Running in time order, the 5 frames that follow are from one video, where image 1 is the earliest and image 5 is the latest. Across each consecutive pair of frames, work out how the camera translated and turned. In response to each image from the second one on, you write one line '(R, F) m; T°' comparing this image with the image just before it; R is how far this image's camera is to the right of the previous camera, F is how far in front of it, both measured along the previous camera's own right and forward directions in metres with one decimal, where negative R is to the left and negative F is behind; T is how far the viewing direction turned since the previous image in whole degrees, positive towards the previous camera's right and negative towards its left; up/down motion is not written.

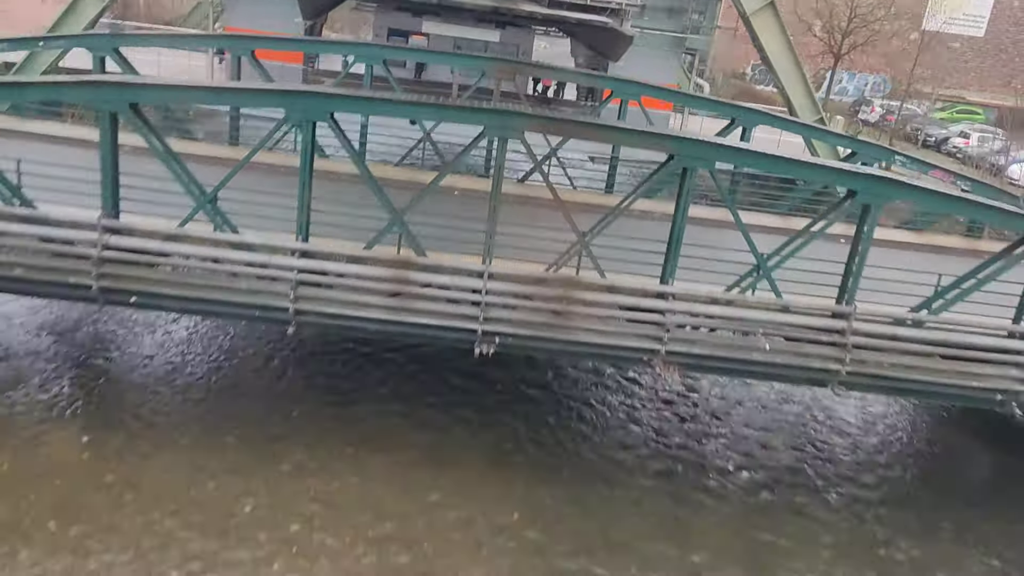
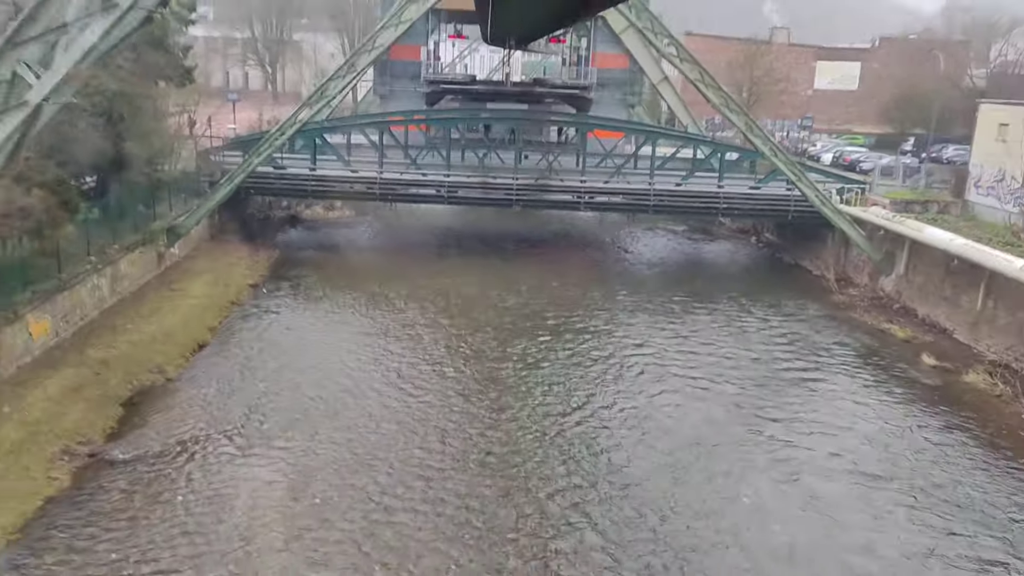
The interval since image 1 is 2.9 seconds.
(+1.5, -12.1) m; -6°
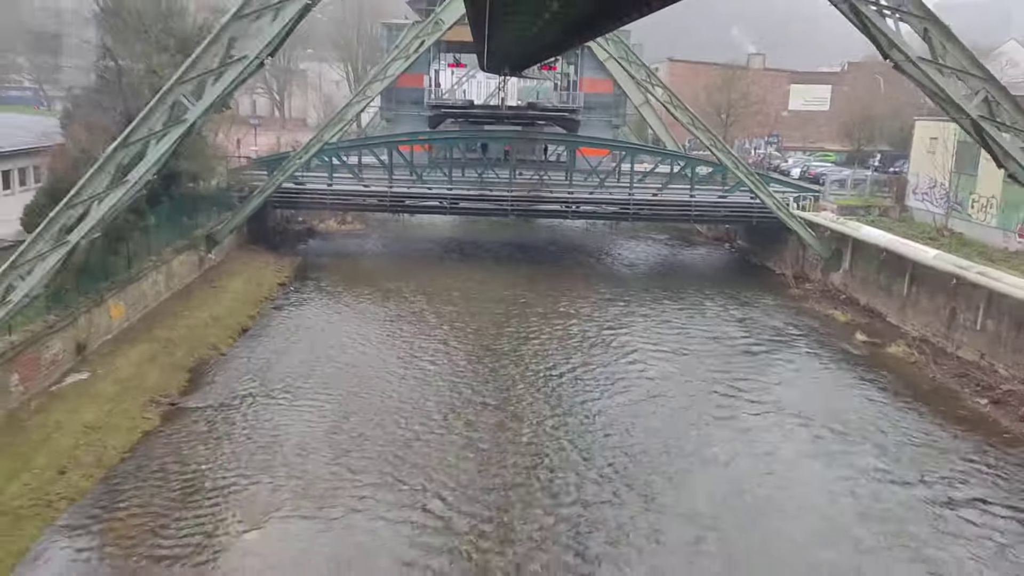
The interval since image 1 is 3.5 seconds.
(+0.1, -2.4) m; 0°
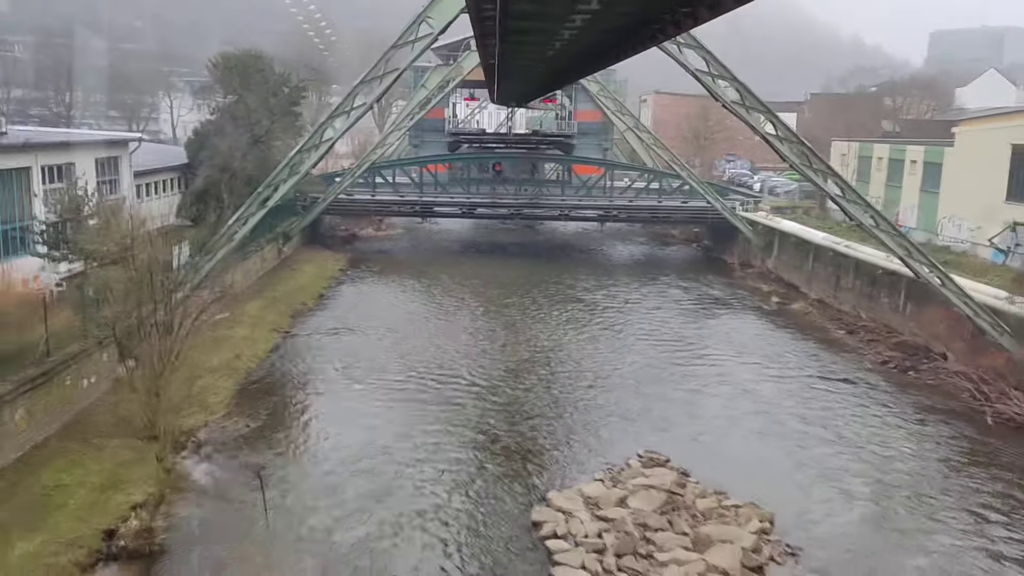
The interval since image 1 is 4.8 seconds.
(+0.2, -5.6) m; -1°
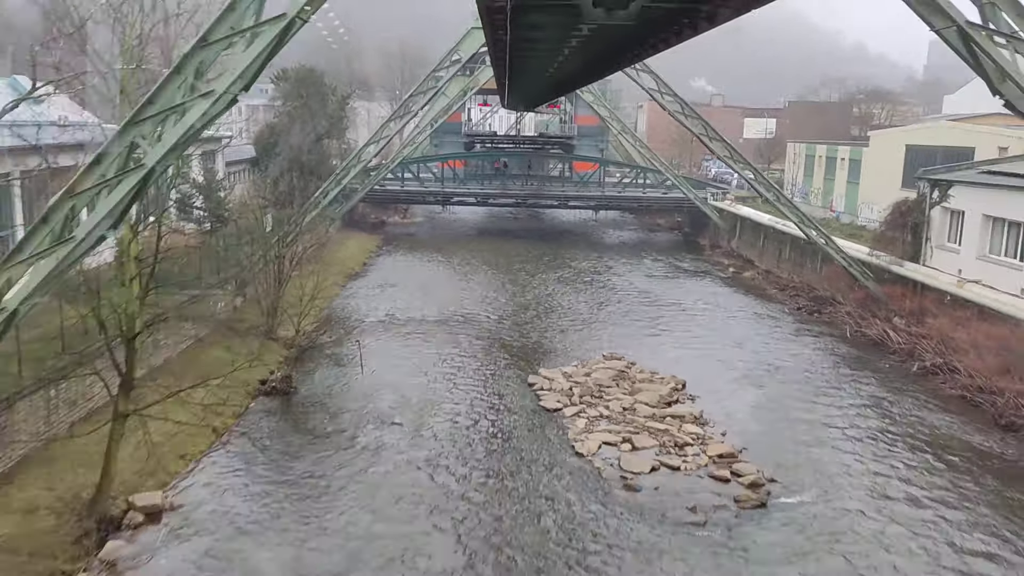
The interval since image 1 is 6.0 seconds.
(+0.1, -5.0) m; -1°
